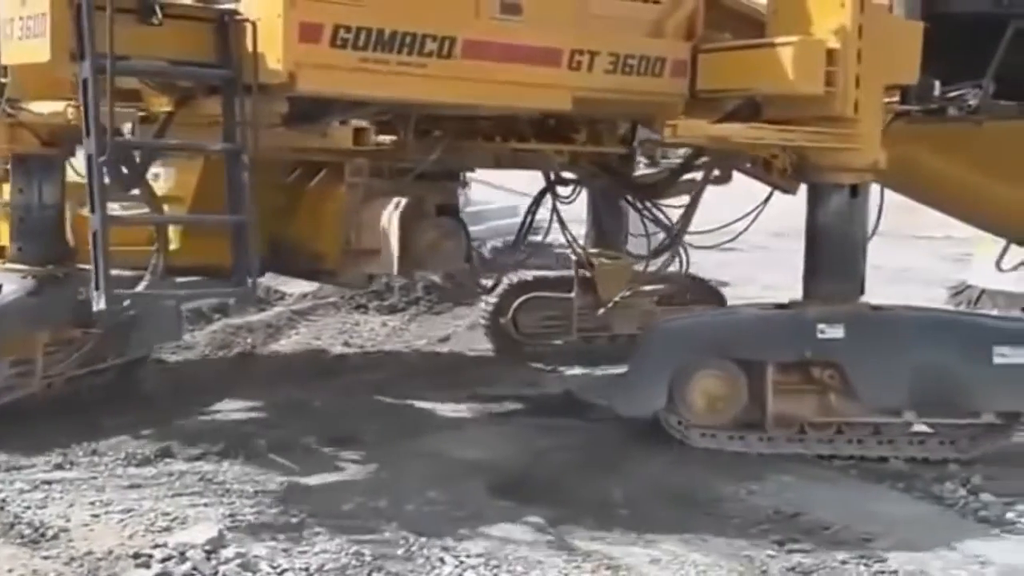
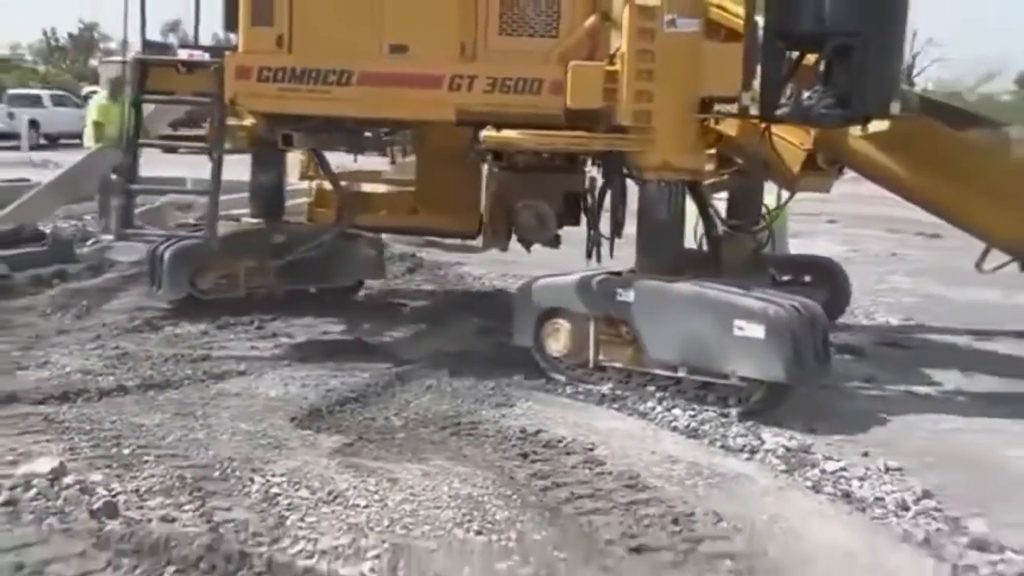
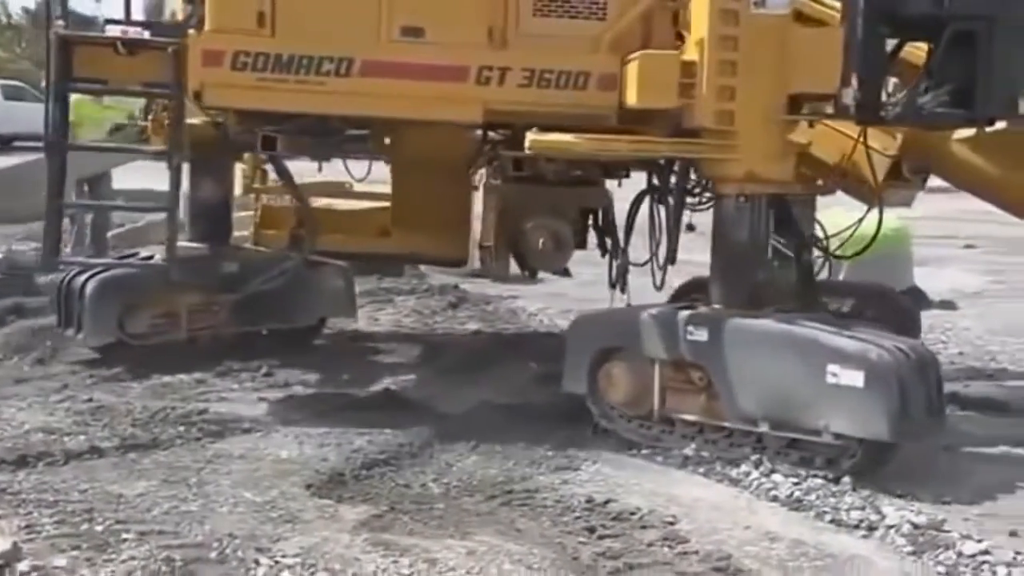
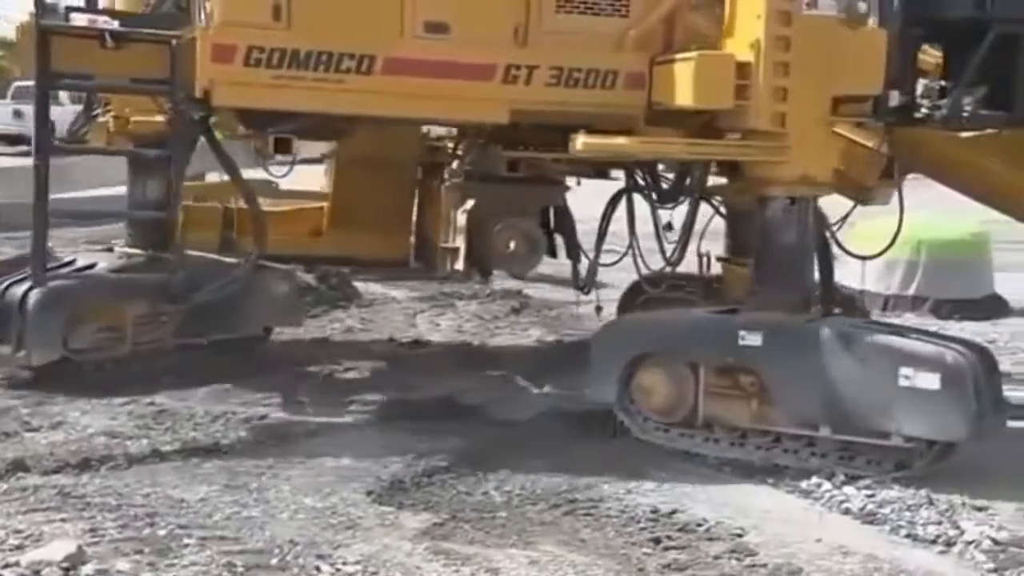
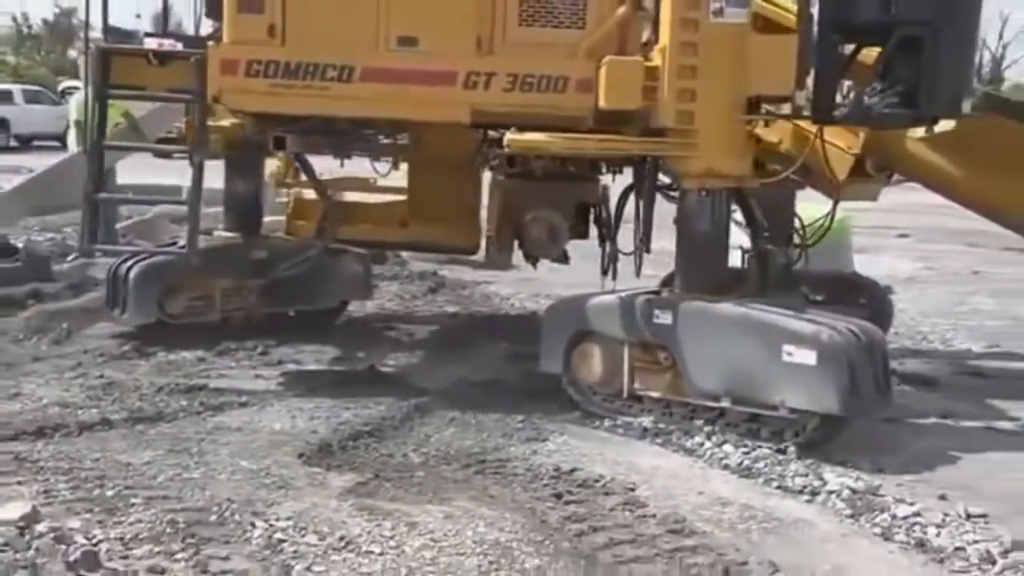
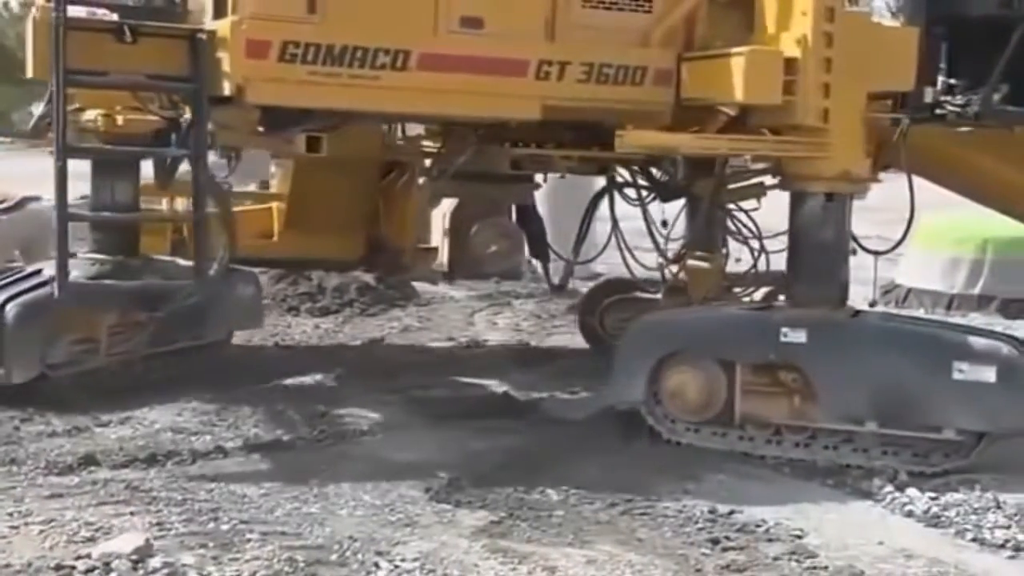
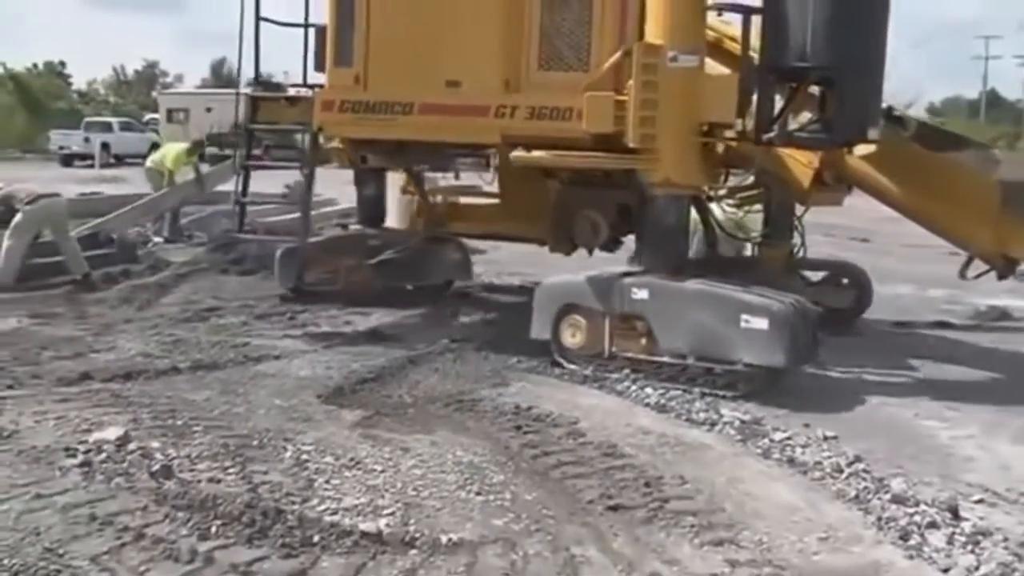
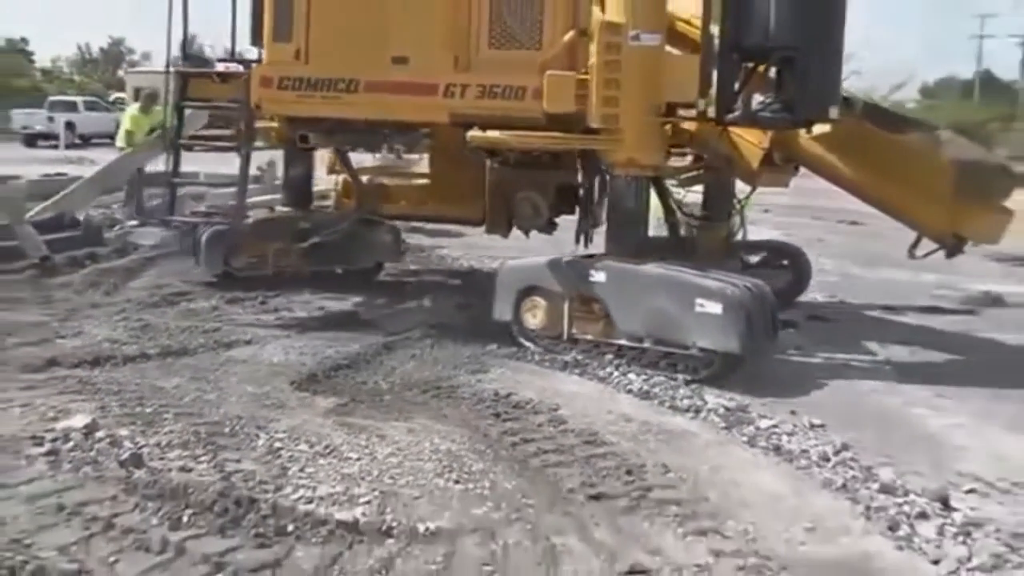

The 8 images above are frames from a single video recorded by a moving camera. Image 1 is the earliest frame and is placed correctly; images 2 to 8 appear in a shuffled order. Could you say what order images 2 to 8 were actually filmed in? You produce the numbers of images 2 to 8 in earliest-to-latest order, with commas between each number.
6, 4, 3, 5, 2, 8, 7
